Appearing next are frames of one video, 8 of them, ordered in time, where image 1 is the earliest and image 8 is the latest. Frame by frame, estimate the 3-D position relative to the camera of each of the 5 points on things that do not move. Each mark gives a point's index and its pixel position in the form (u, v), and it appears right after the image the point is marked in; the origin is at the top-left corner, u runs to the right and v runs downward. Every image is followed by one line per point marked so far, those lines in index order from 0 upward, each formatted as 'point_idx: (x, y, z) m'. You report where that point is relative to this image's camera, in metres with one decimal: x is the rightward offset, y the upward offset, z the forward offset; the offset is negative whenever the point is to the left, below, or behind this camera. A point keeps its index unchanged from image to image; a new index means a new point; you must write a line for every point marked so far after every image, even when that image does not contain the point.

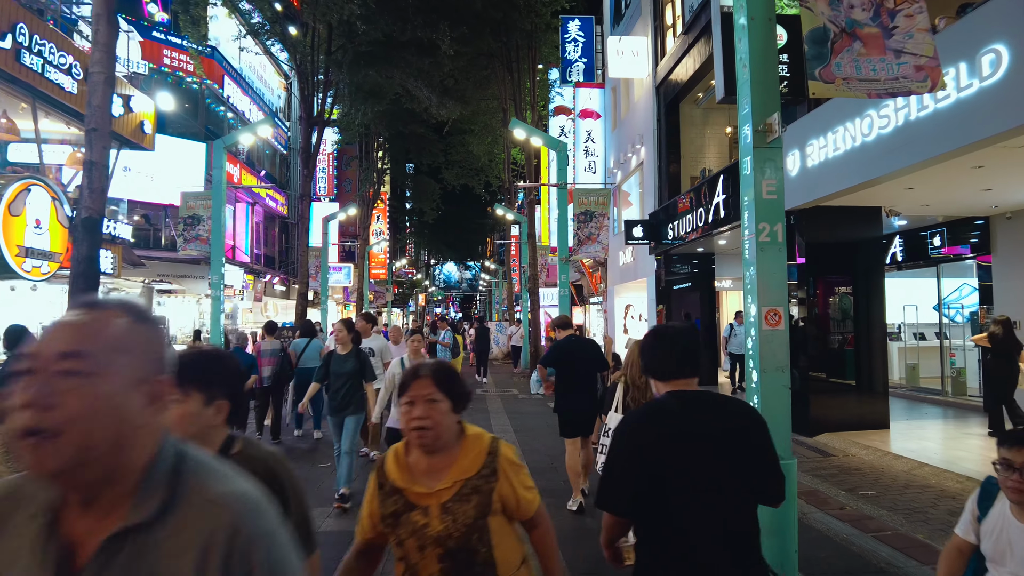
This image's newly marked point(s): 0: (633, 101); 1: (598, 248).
0: (+3.3, +5.1, +17.9) m
1: (+1.7, +0.7, +12.3) m
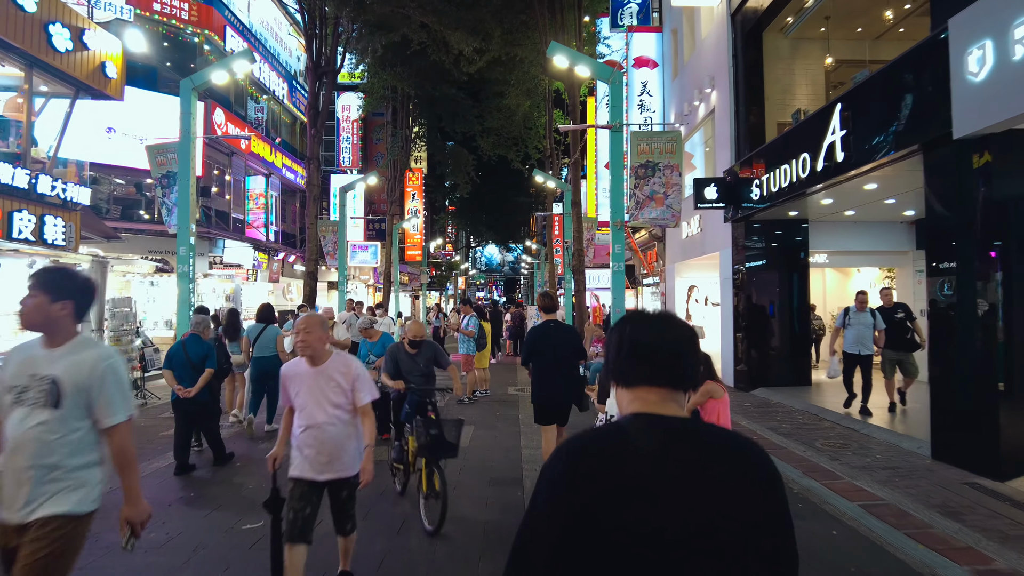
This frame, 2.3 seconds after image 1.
0: (+4.2, +5.6, +14.8) m
1: (+2.2, +1.1, +9.5) m
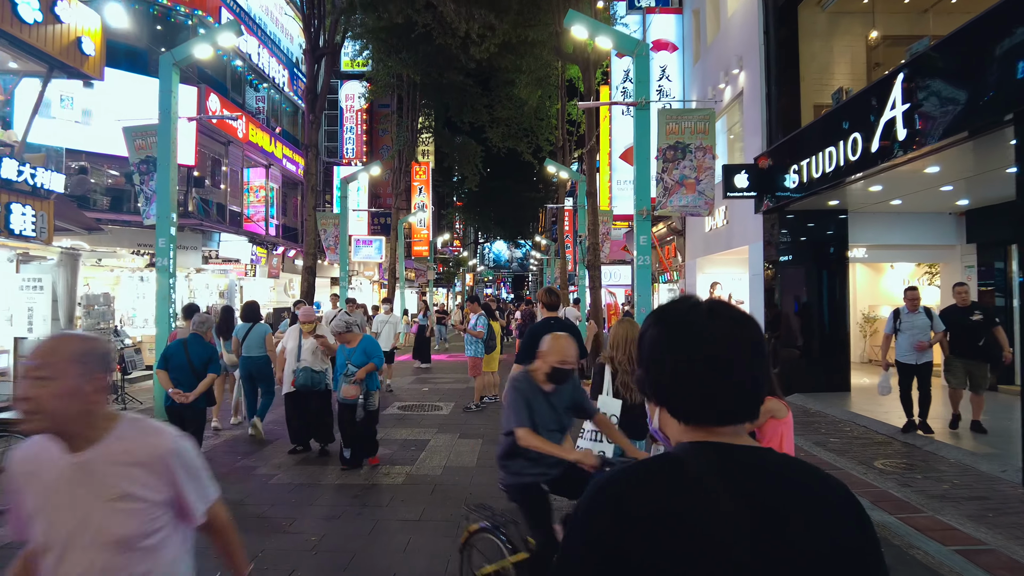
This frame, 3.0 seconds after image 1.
0: (+4.4, +5.7, +13.8) m
1: (+2.4, +1.2, +8.5) m
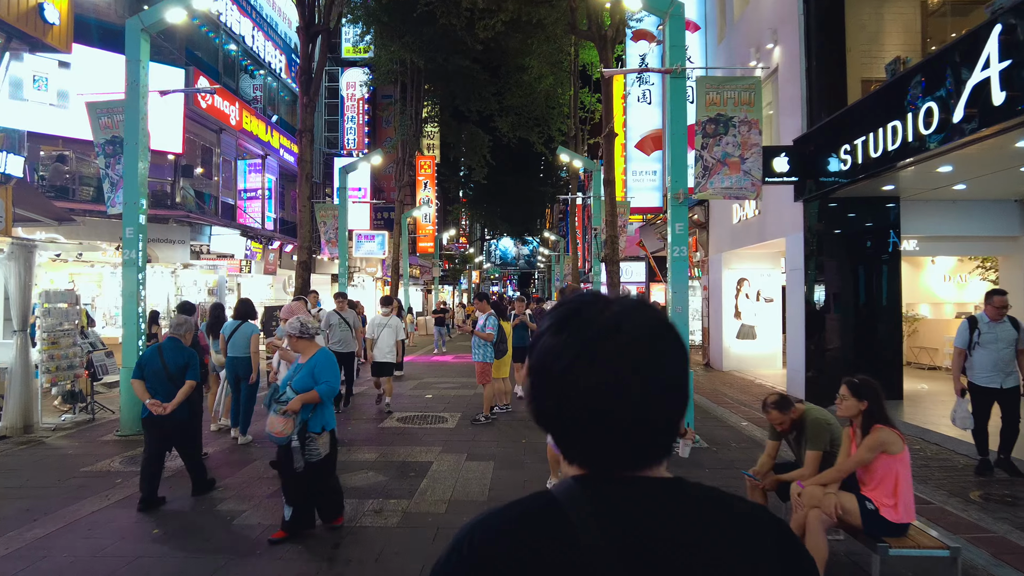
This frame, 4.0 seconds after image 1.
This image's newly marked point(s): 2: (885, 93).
0: (+4.7, +5.7, +12.6) m
1: (+2.5, +1.2, +7.3) m
2: (+4.7, +2.4, +8.3) m
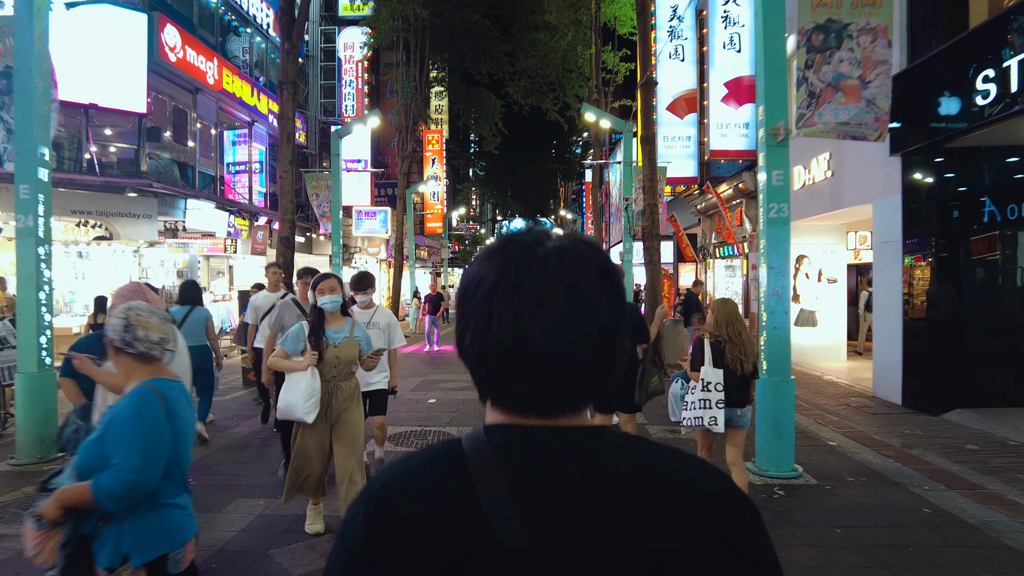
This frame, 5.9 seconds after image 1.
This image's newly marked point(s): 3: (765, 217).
0: (+5.0, +6.1, +10.3) m
1: (+2.8, +1.4, +5.2) m
2: (+4.9, +2.7, +6.1) m
3: (+2.1, +0.6, +5.4) m
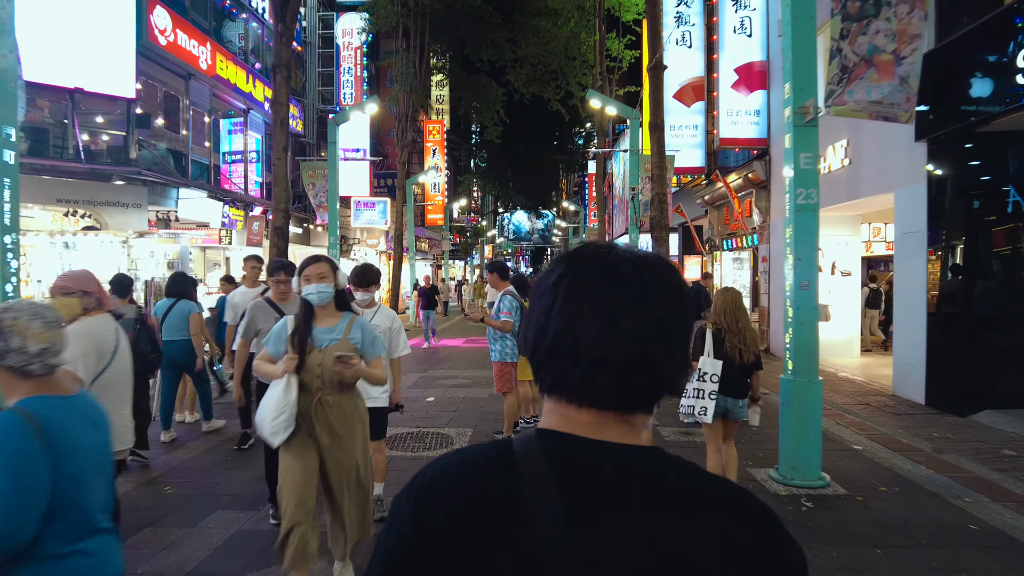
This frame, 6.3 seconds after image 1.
0: (+5.0, +6.2, +9.8) m
1: (+2.8, +1.5, +4.7) m
2: (+5.0, +2.7, +5.6) m
3: (+2.1, +0.6, +5.0) m
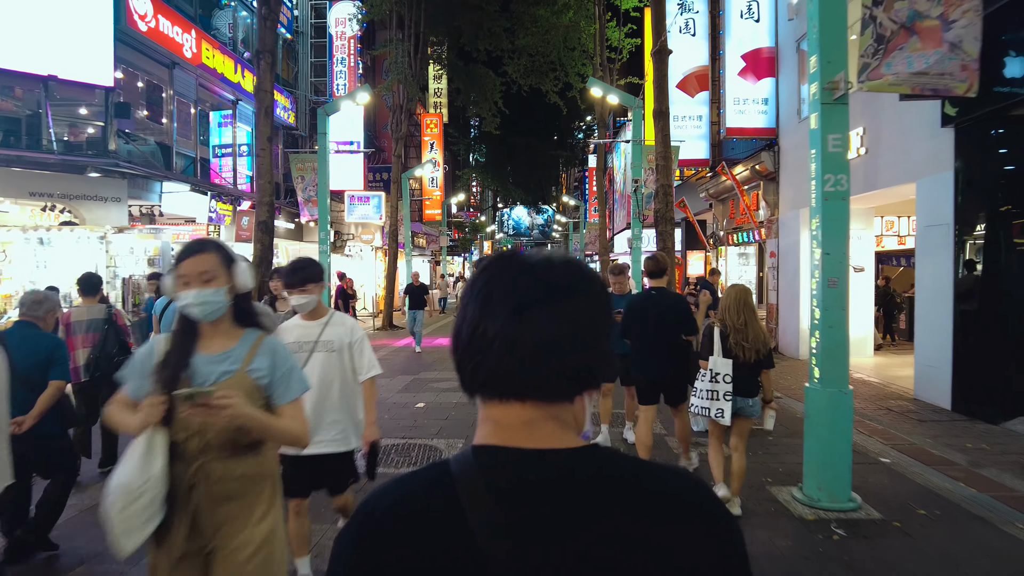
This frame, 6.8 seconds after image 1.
0: (+5.0, +6.2, +9.2) m
1: (+2.8, +1.5, +4.2) m
2: (+4.9, +2.8, +5.0) m
3: (+2.1, +0.6, +4.4) m
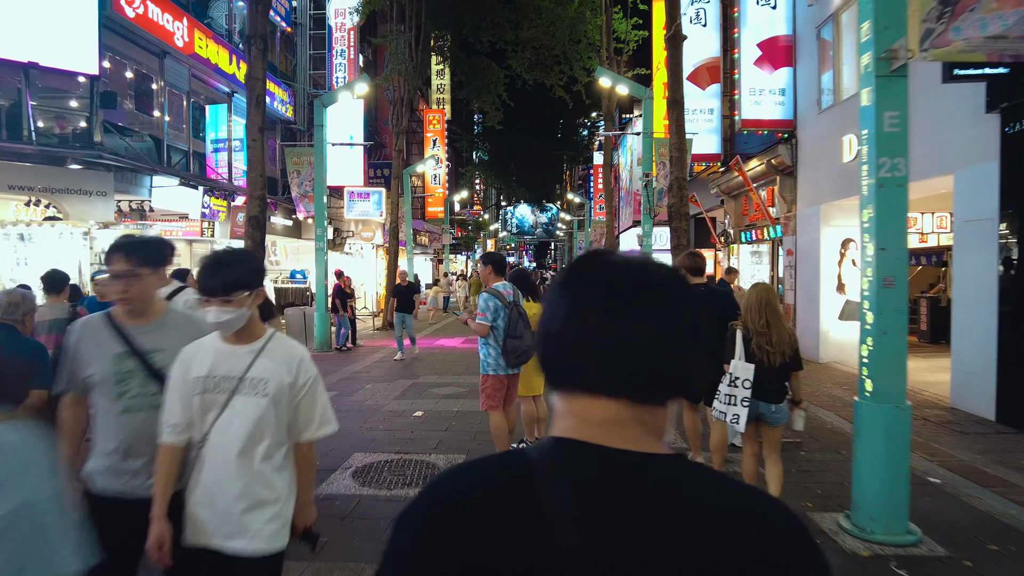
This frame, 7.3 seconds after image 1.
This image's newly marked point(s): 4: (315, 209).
0: (+5.0, +6.2, +8.6) m
1: (+2.8, +1.5, +3.6) m
2: (+5.0, +2.8, +4.4) m
3: (+2.1, +0.6, +3.9) m
4: (-3.9, +1.6, +13.2) m
